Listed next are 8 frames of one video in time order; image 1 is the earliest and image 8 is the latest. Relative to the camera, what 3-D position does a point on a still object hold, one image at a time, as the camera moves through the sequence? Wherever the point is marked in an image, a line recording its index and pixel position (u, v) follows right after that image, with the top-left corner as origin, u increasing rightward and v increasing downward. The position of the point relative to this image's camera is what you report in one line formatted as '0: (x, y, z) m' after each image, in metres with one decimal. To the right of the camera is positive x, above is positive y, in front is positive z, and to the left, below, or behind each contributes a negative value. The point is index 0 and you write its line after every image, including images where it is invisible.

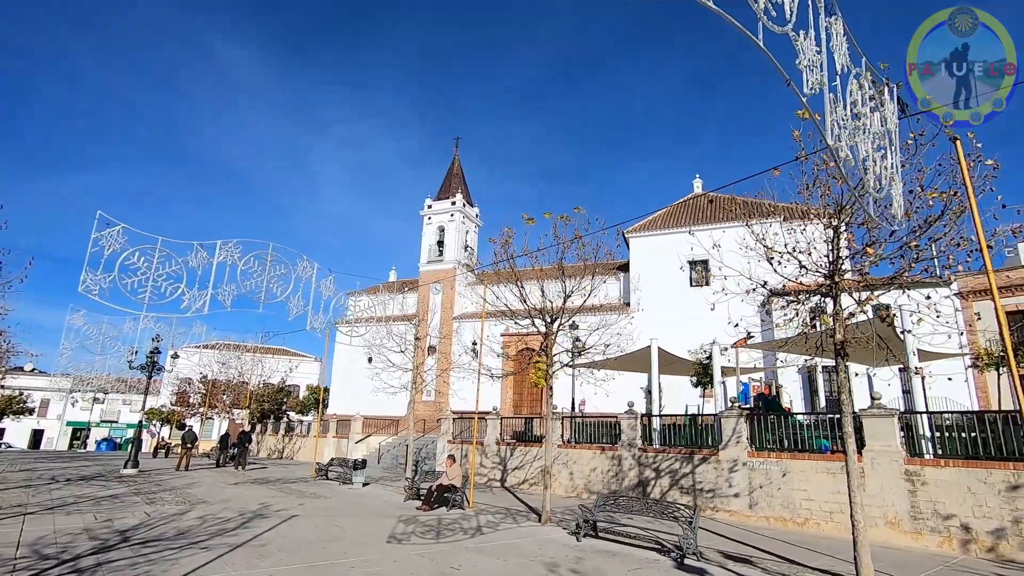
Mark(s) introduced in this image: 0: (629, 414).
0: (+3.3, -3.6, +15.4) m
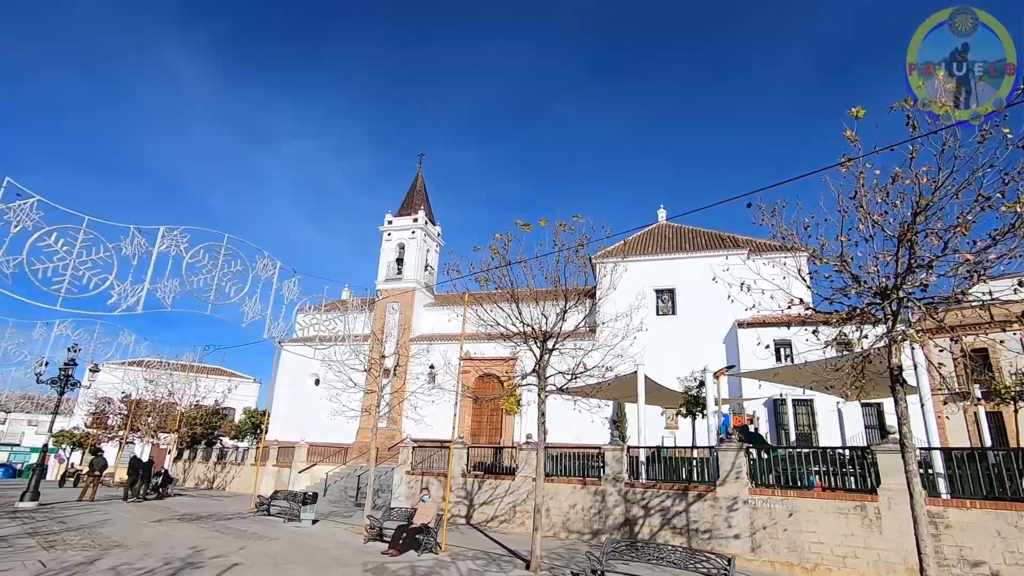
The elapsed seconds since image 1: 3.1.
0: (+2.7, -4.1, +14.2) m
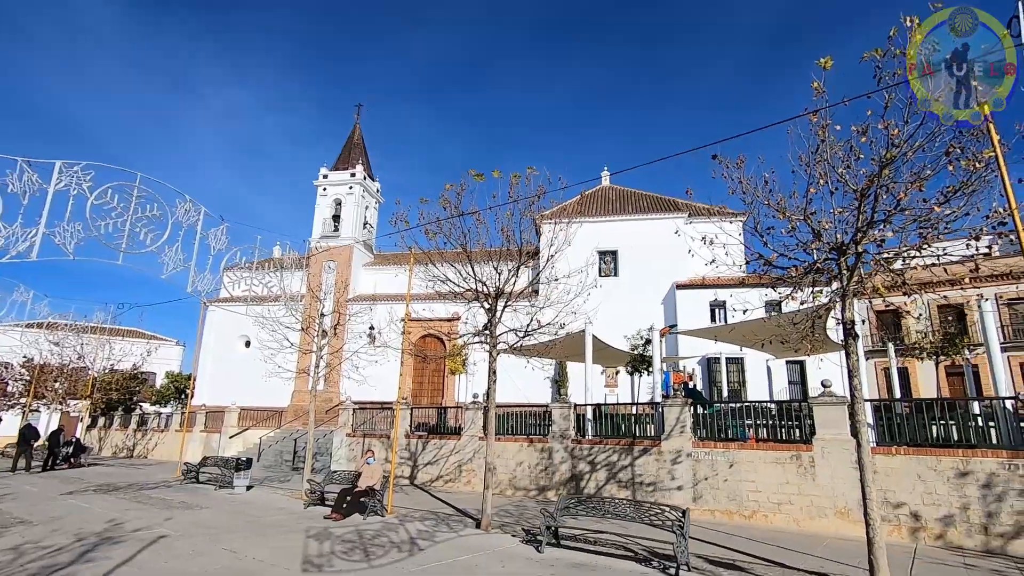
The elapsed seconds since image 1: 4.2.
0: (+1.3, -3.0, +14.2) m
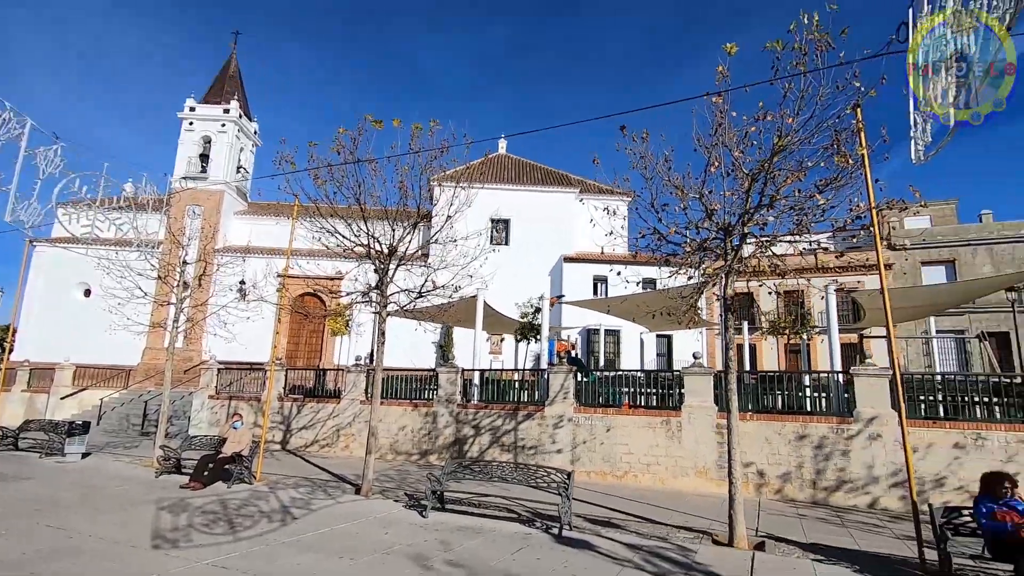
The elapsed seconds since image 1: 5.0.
0: (-1.6, -2.1, +14.0) m
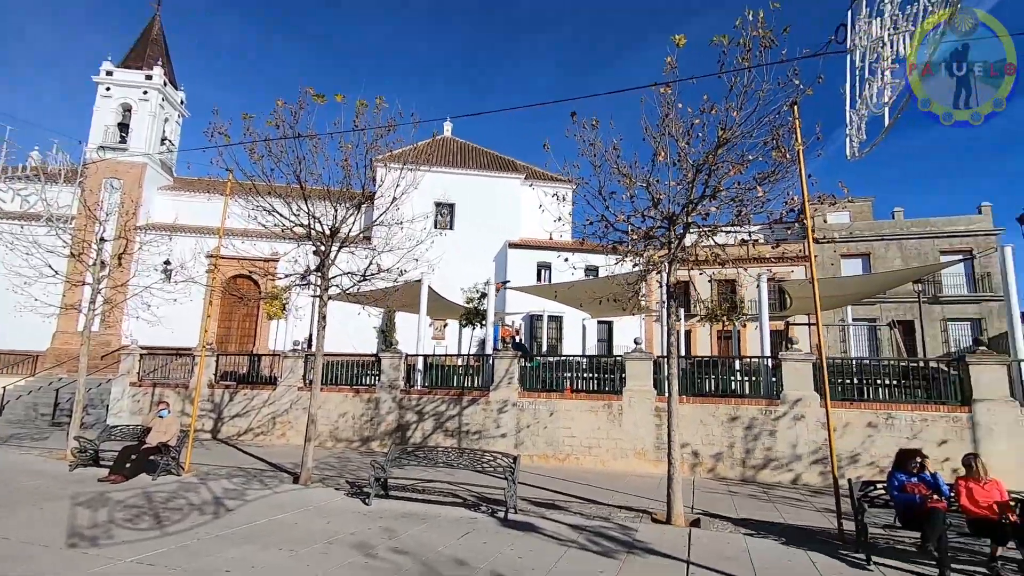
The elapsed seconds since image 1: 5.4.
0: (-3.1, -1.6, +13.7) m
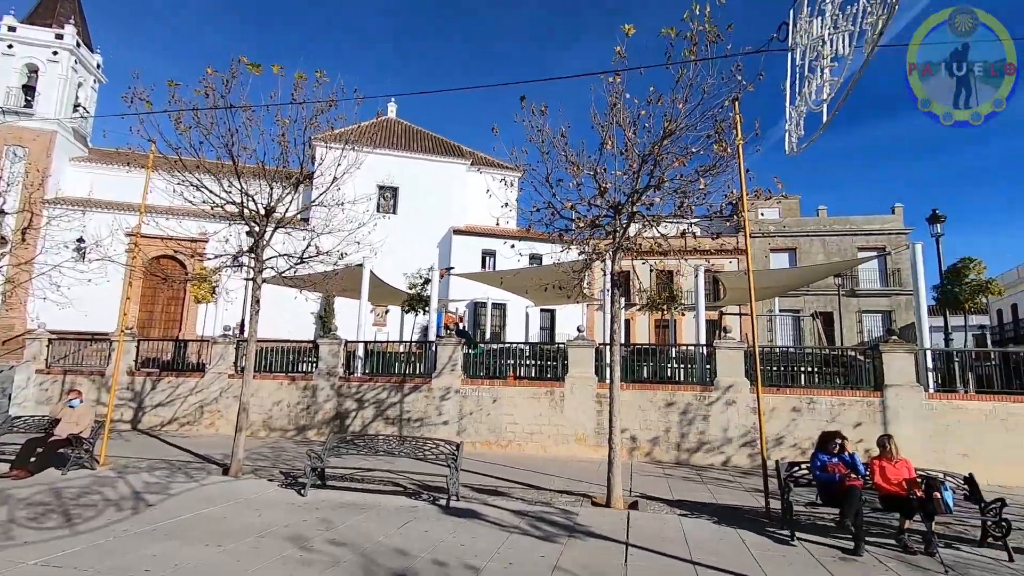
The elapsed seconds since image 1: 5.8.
0: (-4.5, -1.3, +13.3) m
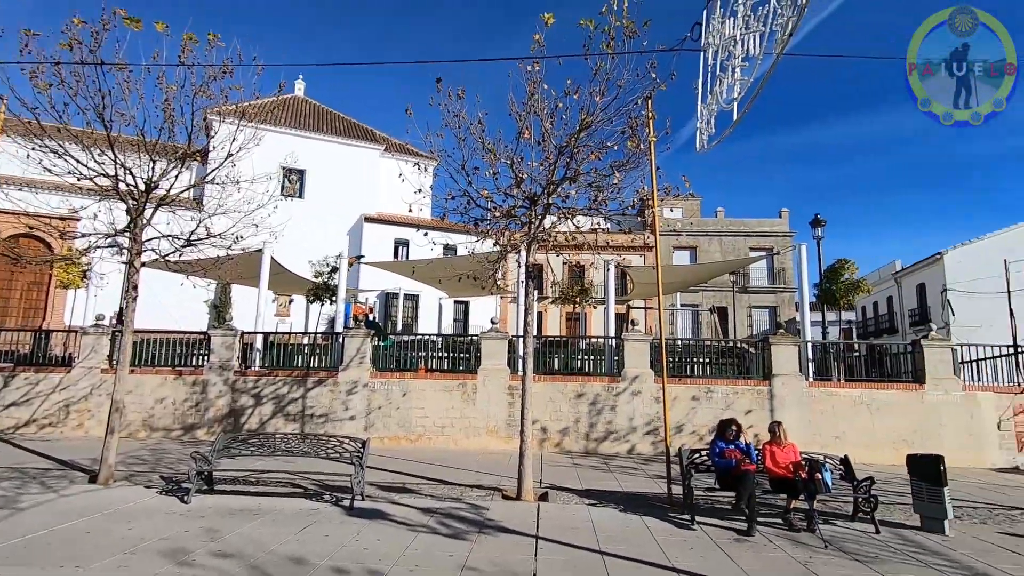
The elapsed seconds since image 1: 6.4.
0: (-6.5, -0.9, +12.2) m
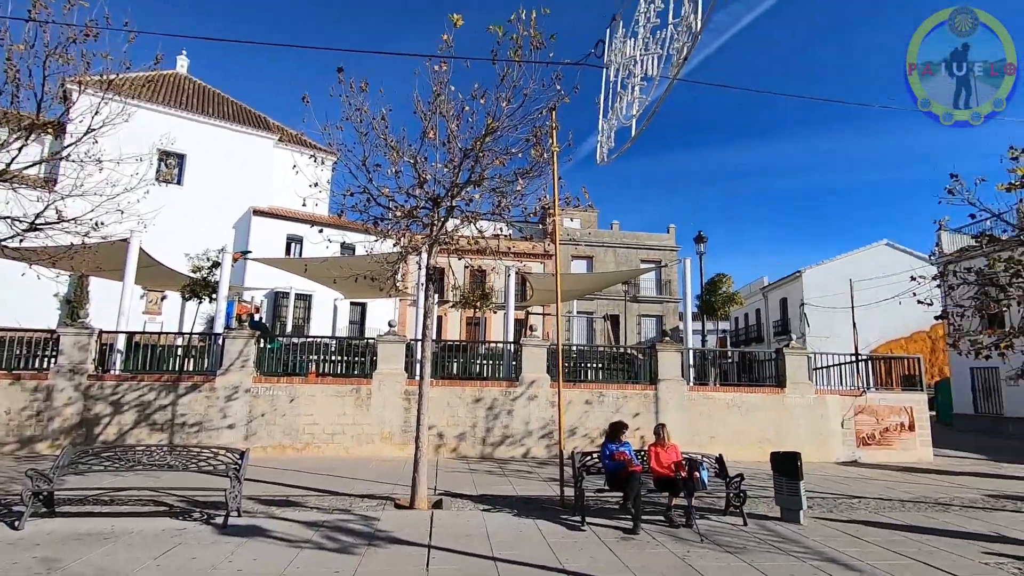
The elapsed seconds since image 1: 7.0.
0: (-8.7, -0.8, +10.8) m
